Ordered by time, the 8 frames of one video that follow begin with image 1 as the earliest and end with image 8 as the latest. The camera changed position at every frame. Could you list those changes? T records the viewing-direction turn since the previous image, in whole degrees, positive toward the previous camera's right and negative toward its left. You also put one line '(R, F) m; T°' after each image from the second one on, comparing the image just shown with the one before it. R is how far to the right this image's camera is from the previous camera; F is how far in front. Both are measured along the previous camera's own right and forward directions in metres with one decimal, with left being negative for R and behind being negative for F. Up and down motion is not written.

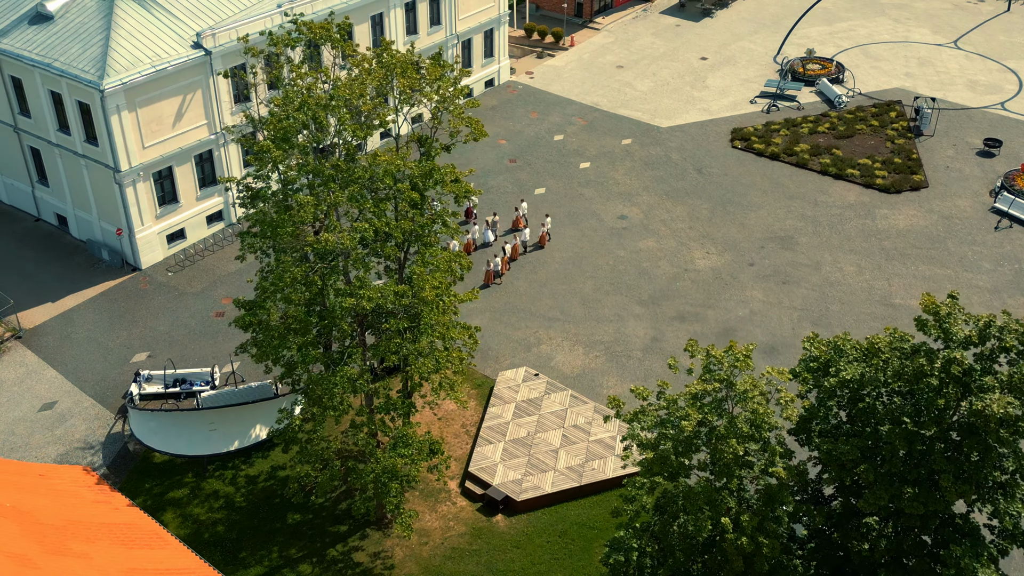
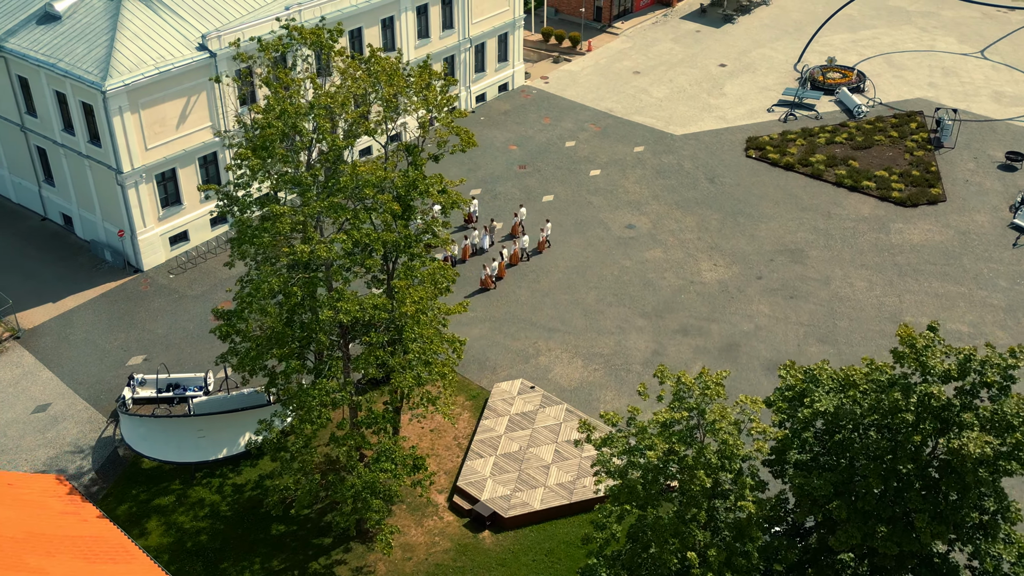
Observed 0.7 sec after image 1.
(+1.0, +0.6) m; -2°
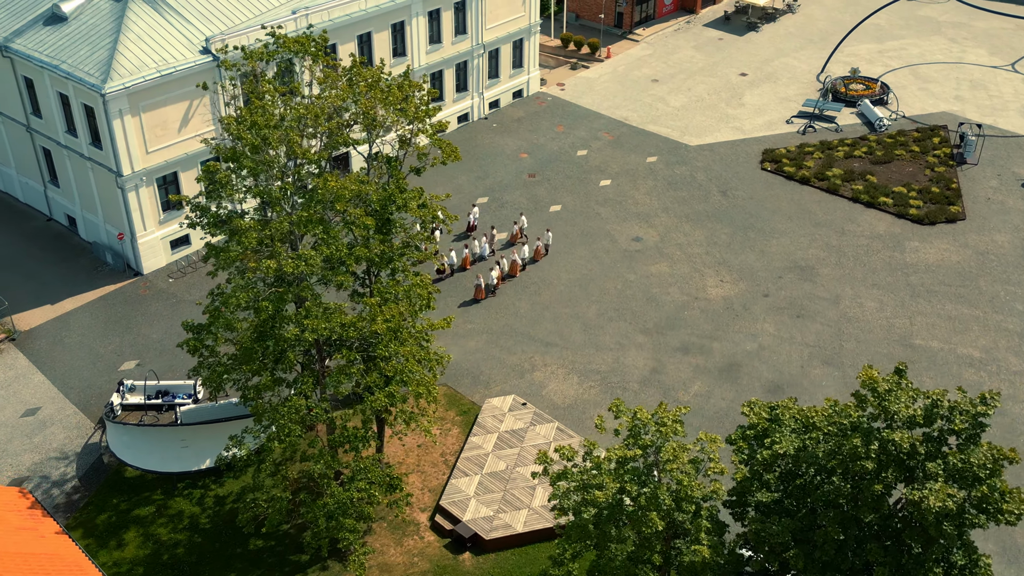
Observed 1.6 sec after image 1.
(+1.3, +0.7) m; -2°
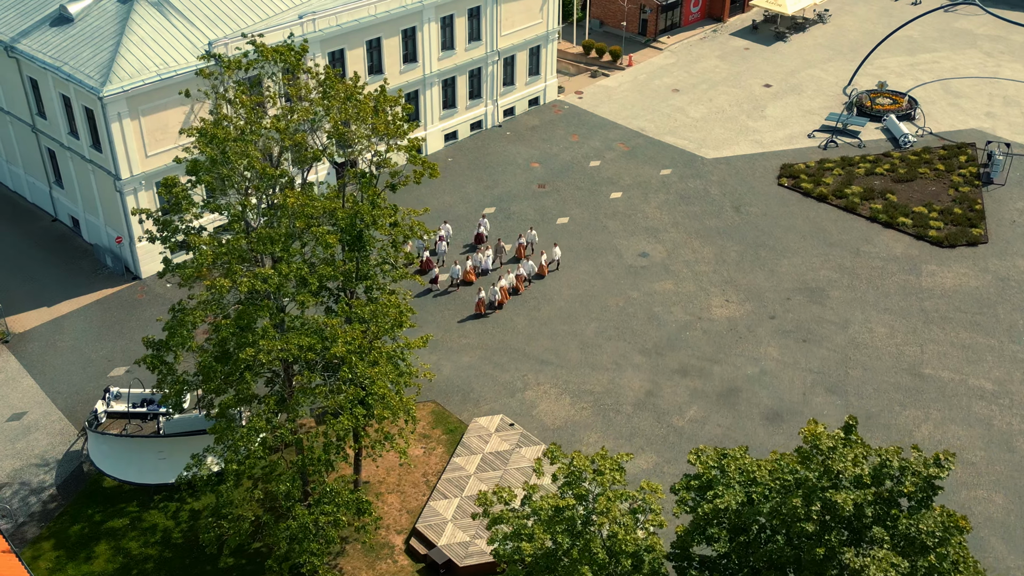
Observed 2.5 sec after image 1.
(+1.5, +0.9) m; -2°
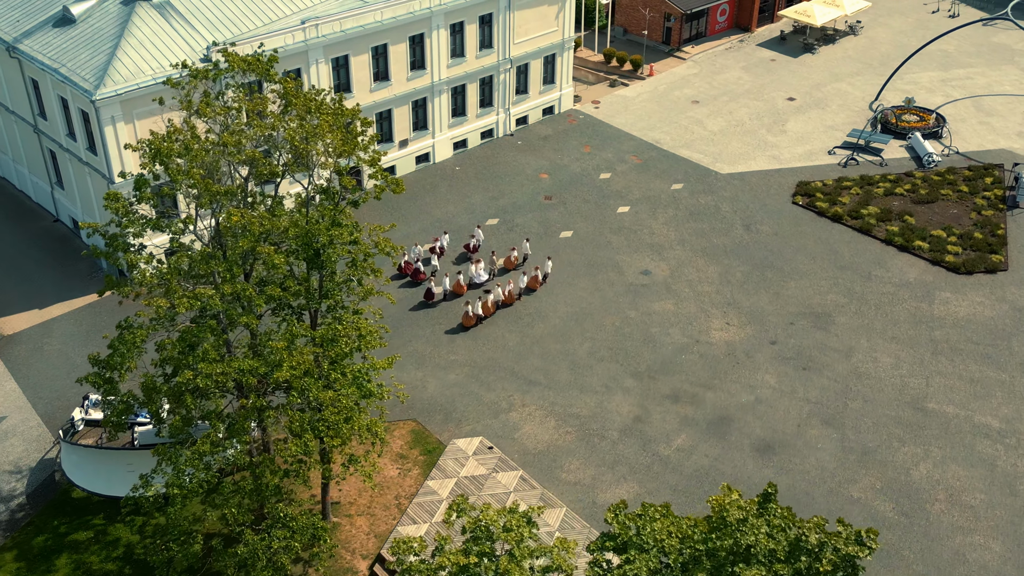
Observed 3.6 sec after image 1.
(+1.8, +0.9) m; -2°
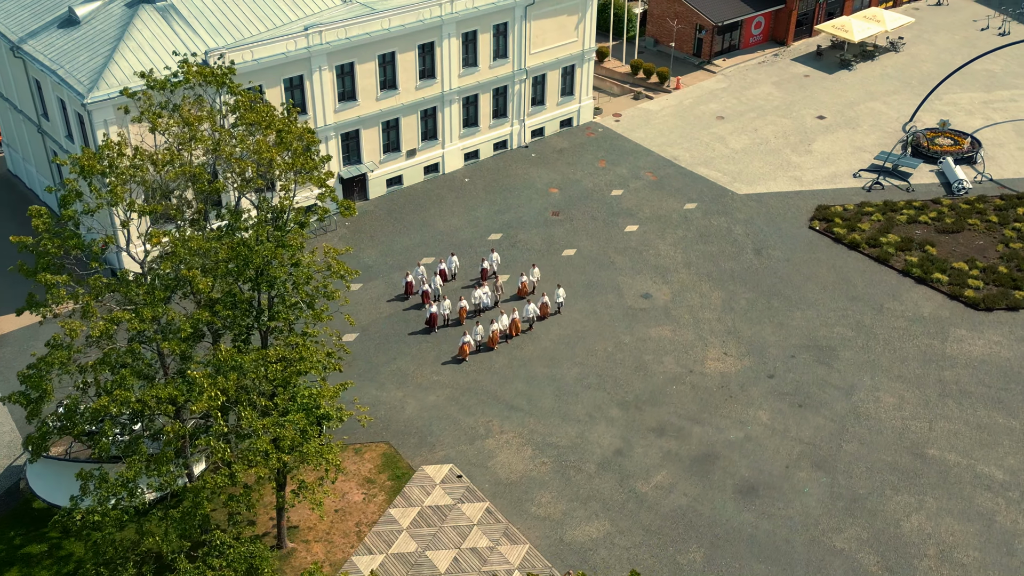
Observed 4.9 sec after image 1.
(+2.3, +1.1) m; -3°
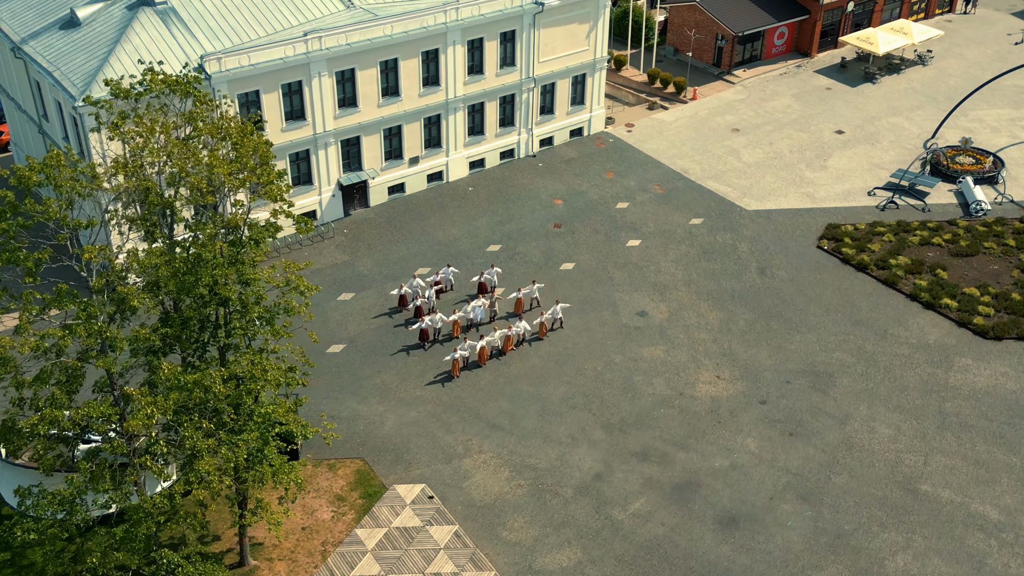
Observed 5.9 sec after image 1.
(+1.7, +0.7) m; -2°
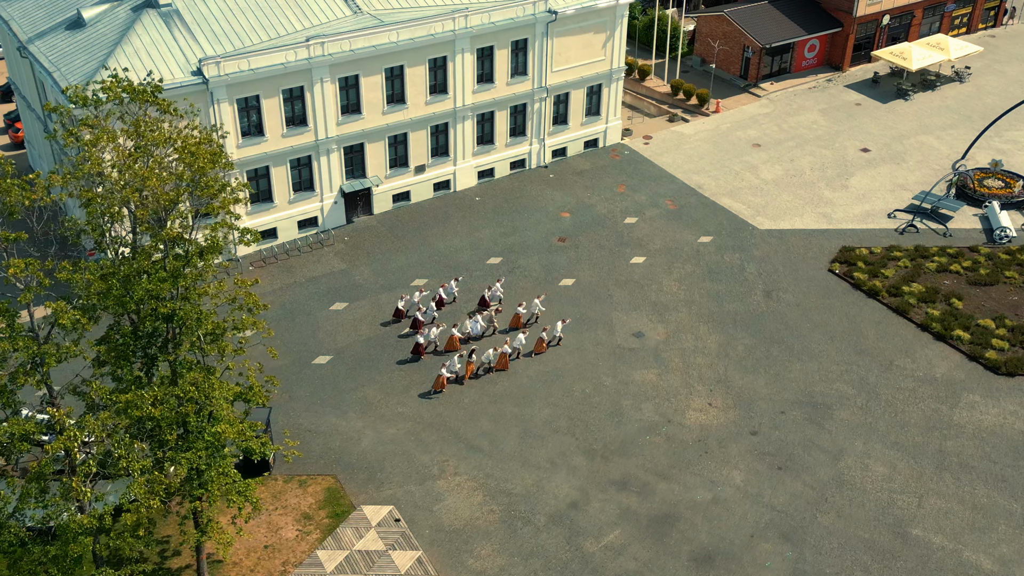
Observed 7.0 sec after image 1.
(+2.0, +0.9) m; -3°
